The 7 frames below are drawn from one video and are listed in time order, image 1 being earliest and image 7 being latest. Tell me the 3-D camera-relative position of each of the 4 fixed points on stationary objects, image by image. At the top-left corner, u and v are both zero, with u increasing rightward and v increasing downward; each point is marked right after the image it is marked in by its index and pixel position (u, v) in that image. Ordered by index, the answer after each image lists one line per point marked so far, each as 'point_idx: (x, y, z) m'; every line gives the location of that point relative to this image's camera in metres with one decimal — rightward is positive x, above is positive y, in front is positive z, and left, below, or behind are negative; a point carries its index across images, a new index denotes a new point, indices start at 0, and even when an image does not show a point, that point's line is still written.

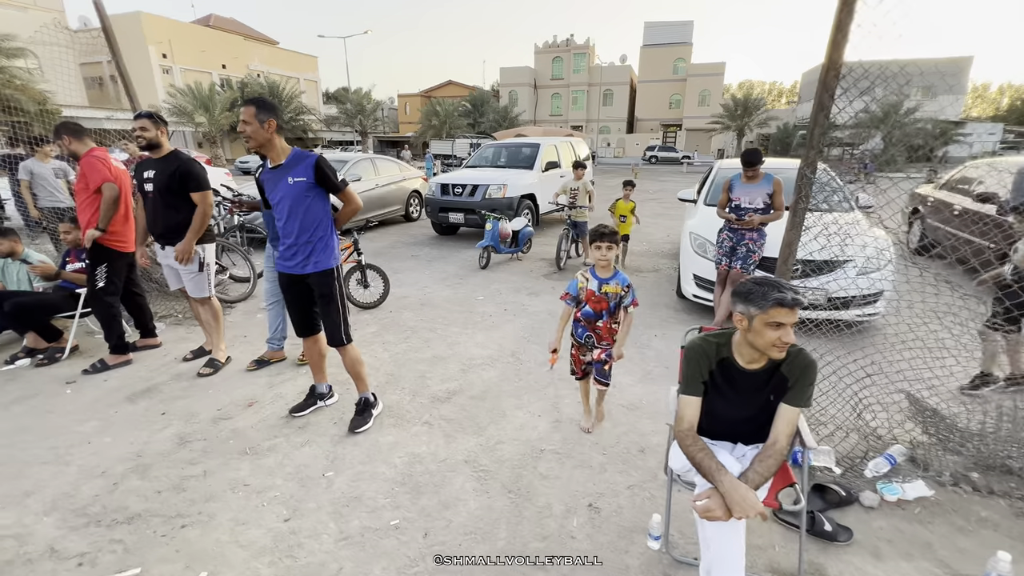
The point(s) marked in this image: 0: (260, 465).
0: (-1.4, -1.0, +2.5) m
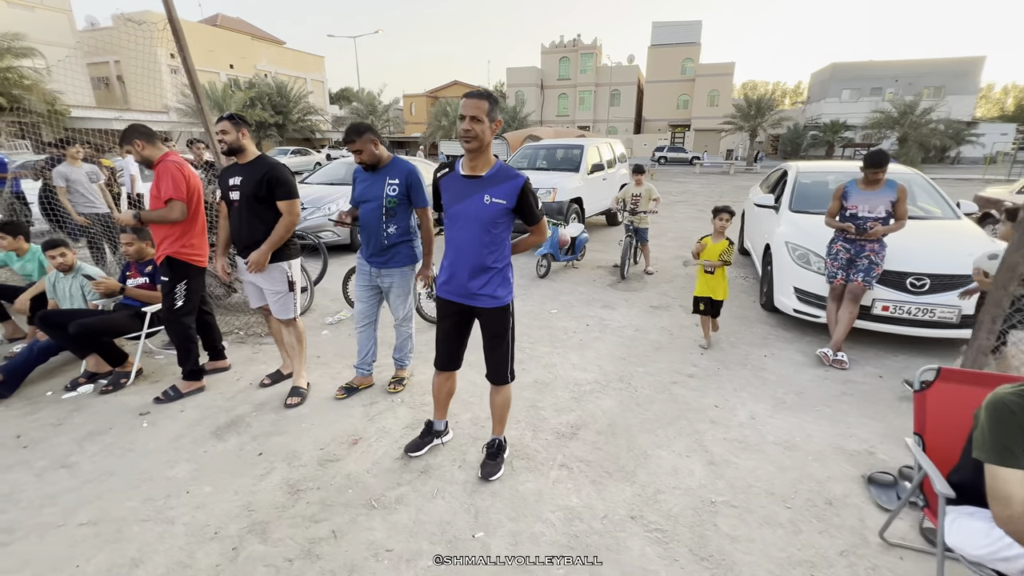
0: (-0.6, -1.1, +2.2) m
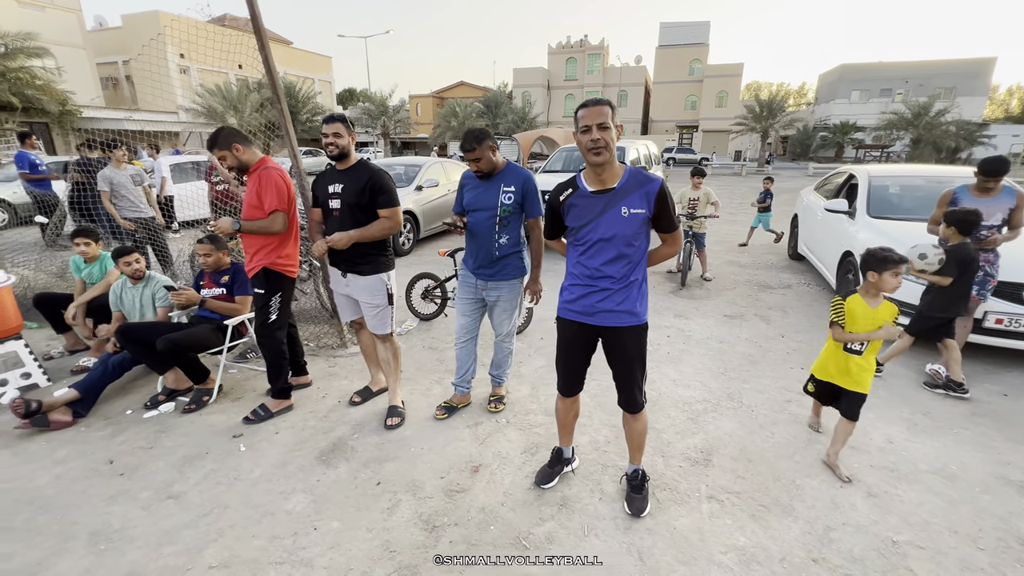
0: (+0.2, -1.2, +2.0) m
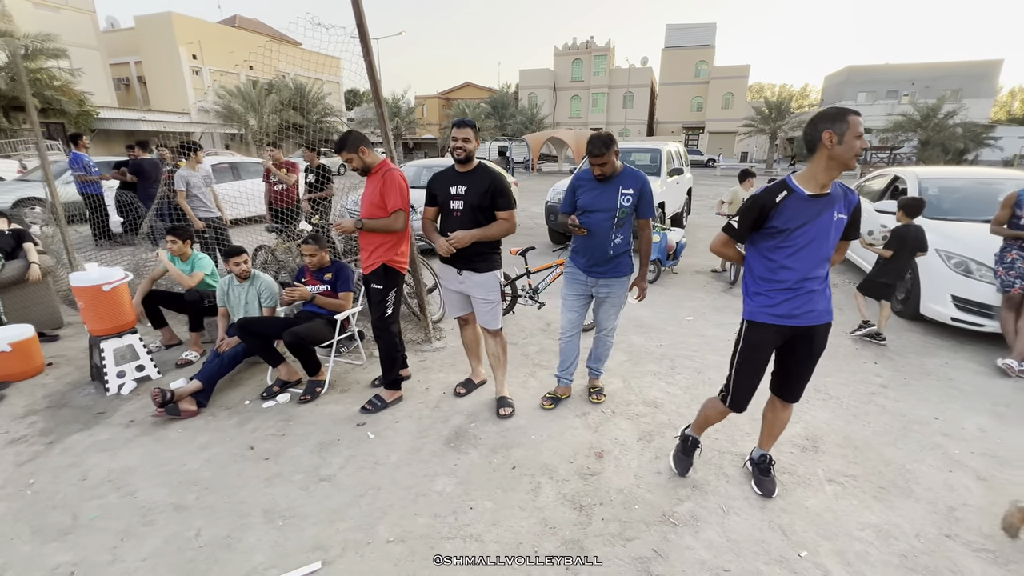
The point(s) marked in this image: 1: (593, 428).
0: (+0.9, -1.2, +2.1) m
1: (+0.5, -0.9, +2.9) m
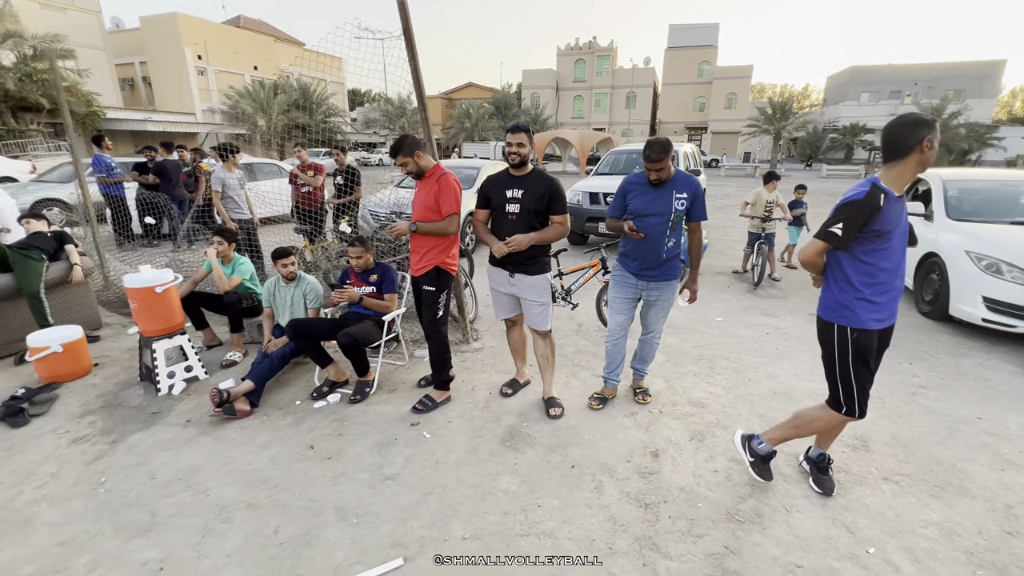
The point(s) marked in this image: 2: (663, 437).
0: (+1.3, -1.2, +2.2) m
1: (+0.9, -0.9, +3.0) m
2: (+1.0, -1.0, +2.9) m
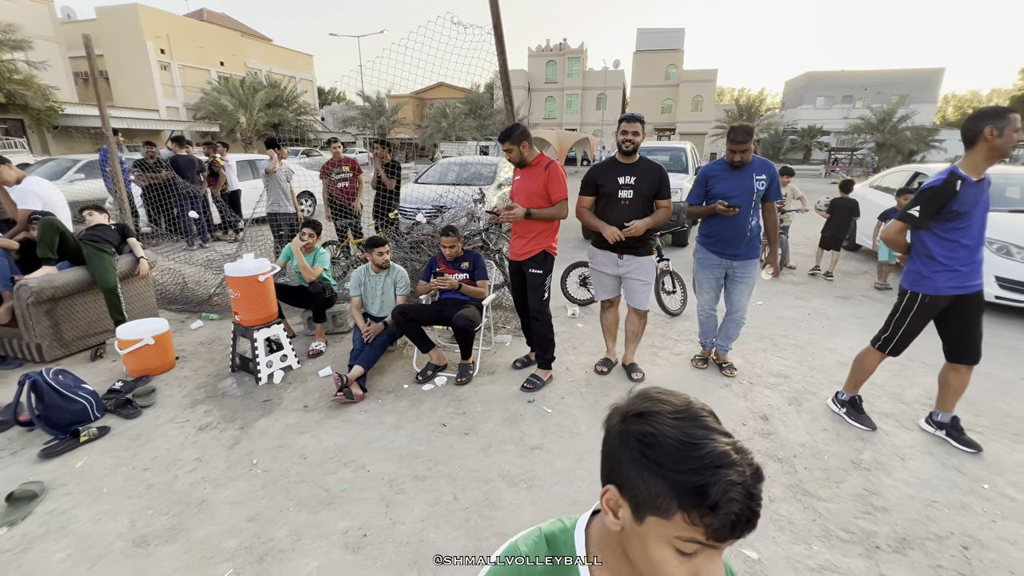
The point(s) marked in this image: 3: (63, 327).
0: (+2.1, -1.0, +2.4) m
1: (+1.7, -0.8, +3.2) m
2: (+1.8, -0.8, +3.1) m
3: (-3.7, -0.3, +3.7) m
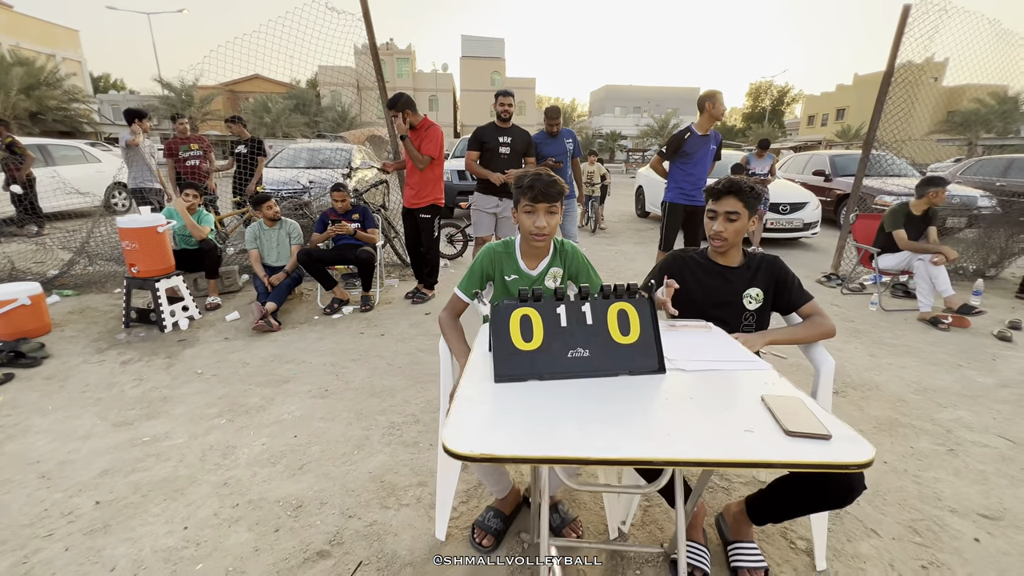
0: (+1.4, -0.3, +4.0) m
1: (+0.7, -0.1, +4.6) m
2: (+0.8, -0.1, +4.5) m
3: (-4.5, -0.1, +3.3) m
